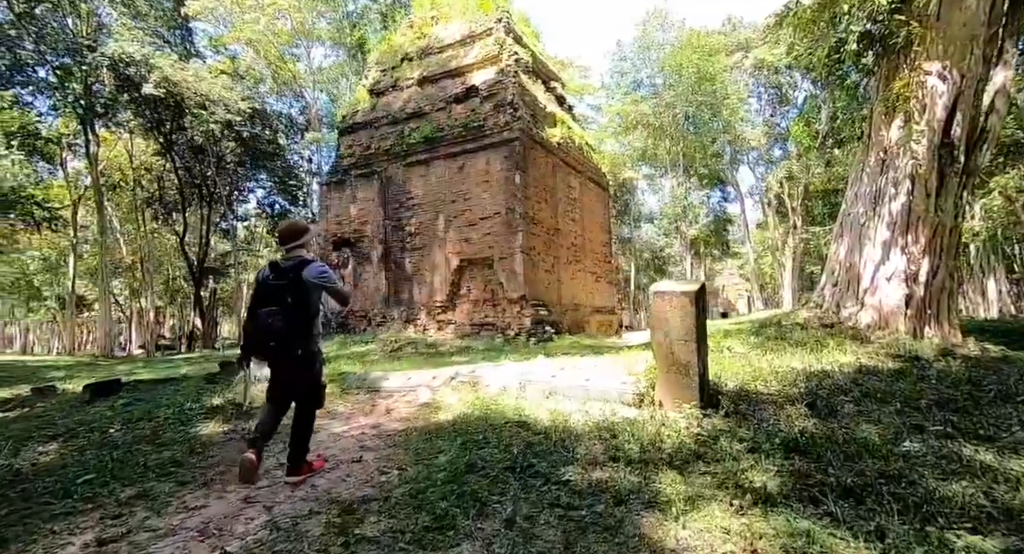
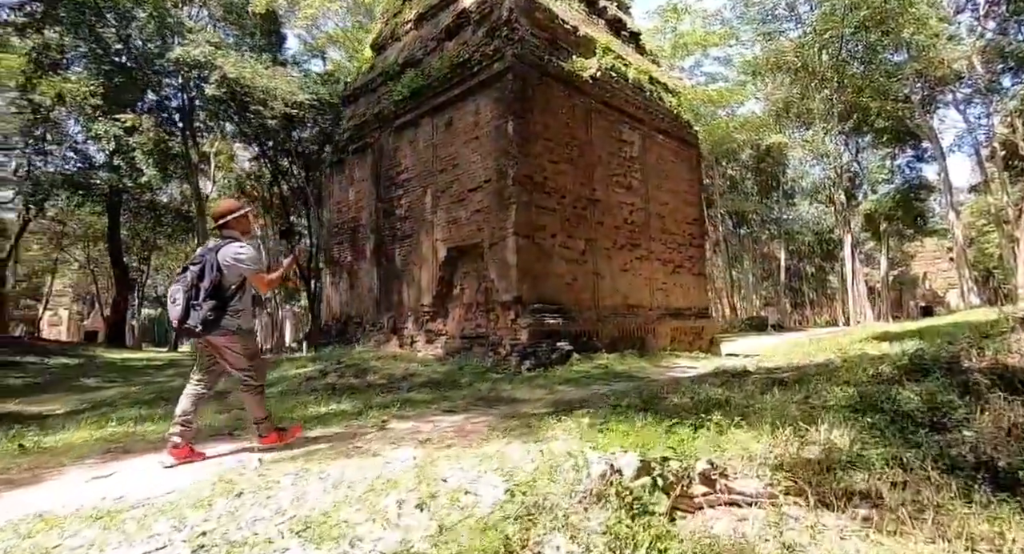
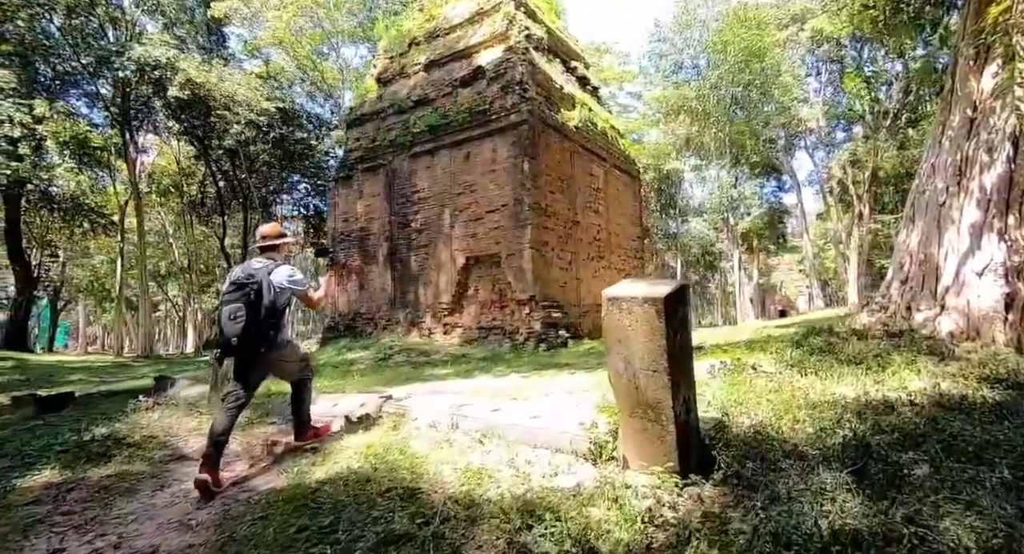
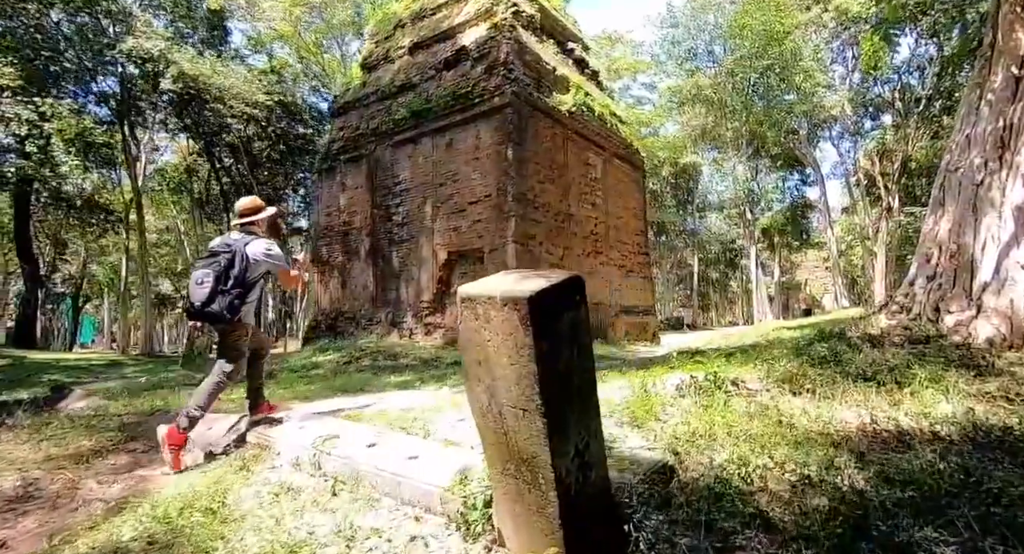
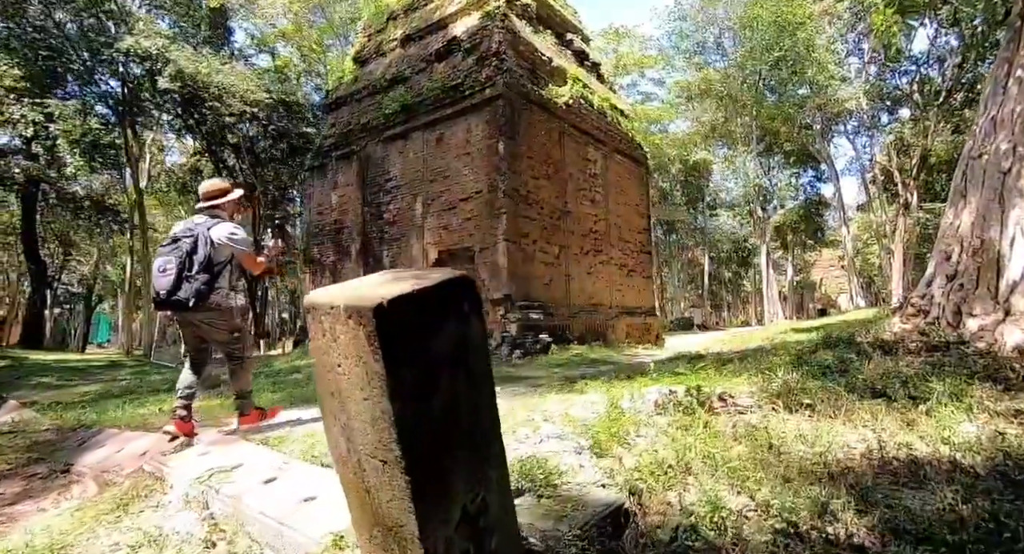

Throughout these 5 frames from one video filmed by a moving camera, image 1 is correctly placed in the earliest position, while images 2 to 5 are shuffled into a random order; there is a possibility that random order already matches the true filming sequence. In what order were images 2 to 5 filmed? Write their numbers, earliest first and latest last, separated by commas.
3, 4, 5, 2
